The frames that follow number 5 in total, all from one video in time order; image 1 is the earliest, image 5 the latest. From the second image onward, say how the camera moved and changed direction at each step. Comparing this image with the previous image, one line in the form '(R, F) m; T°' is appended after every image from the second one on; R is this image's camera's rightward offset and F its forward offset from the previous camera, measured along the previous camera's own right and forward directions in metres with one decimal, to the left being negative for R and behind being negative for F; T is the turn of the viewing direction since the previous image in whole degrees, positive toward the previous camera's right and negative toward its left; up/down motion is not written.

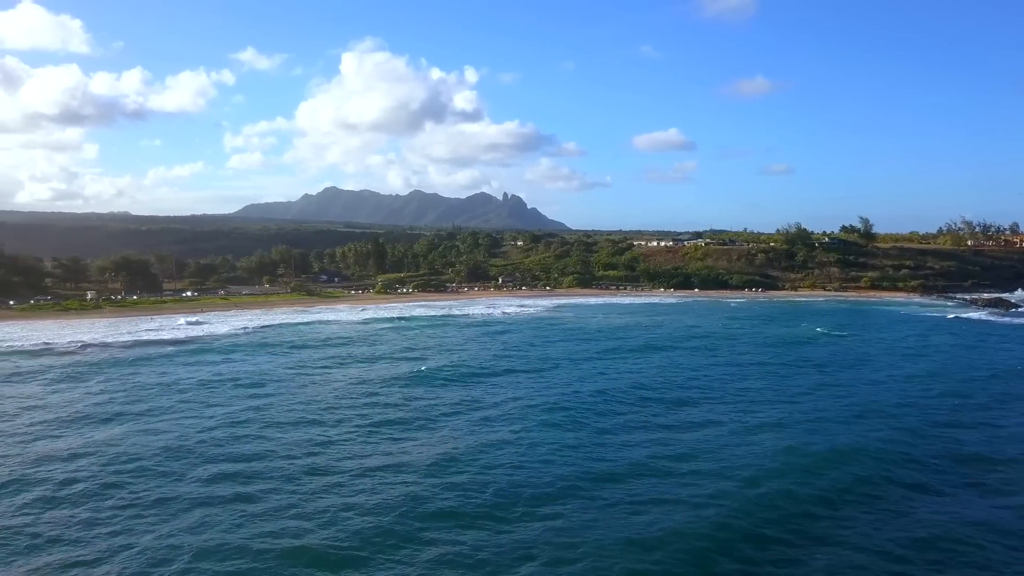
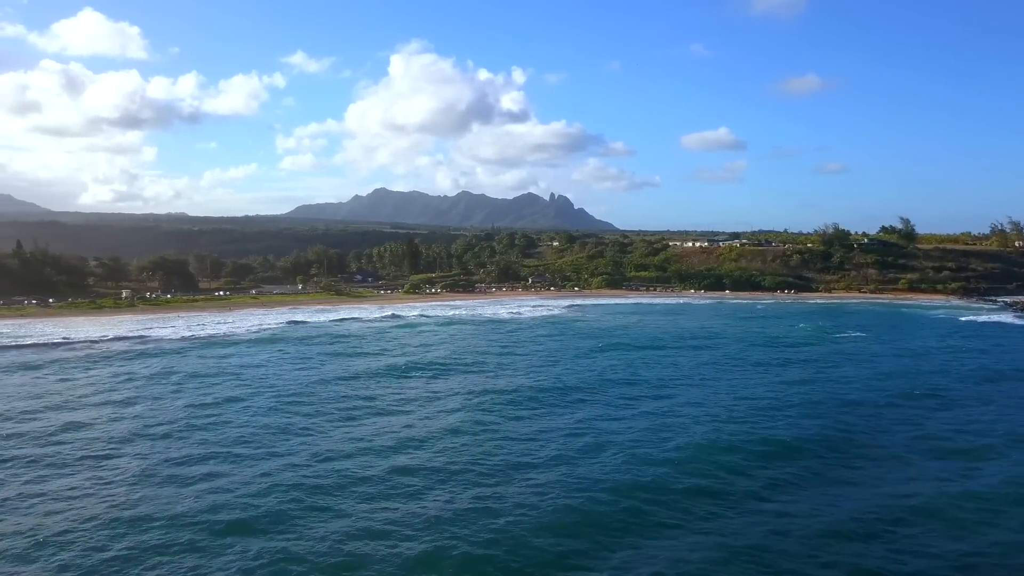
(+2.3, -0.7) m; -3°
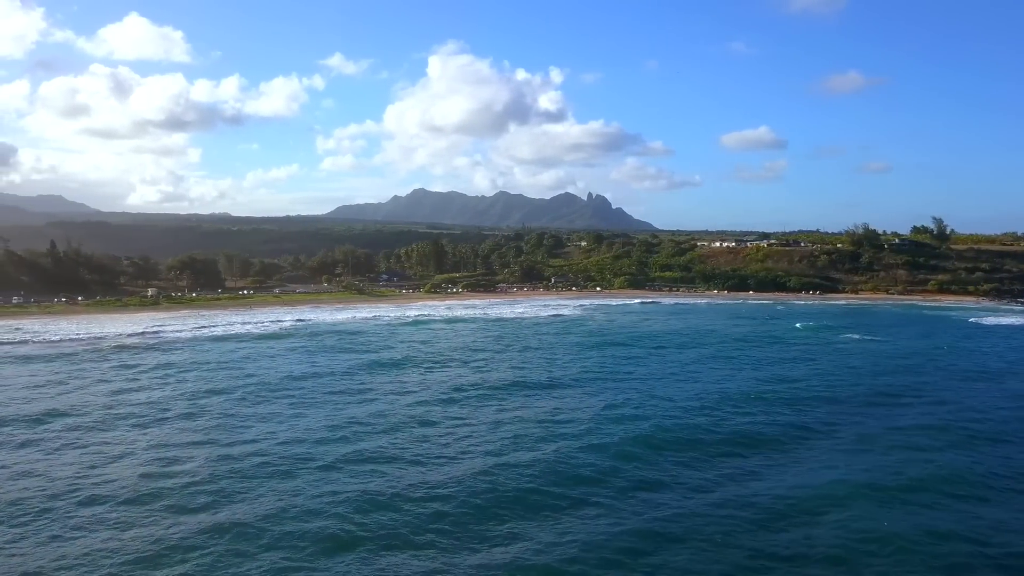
(+1.9, -0.7) m; -2°
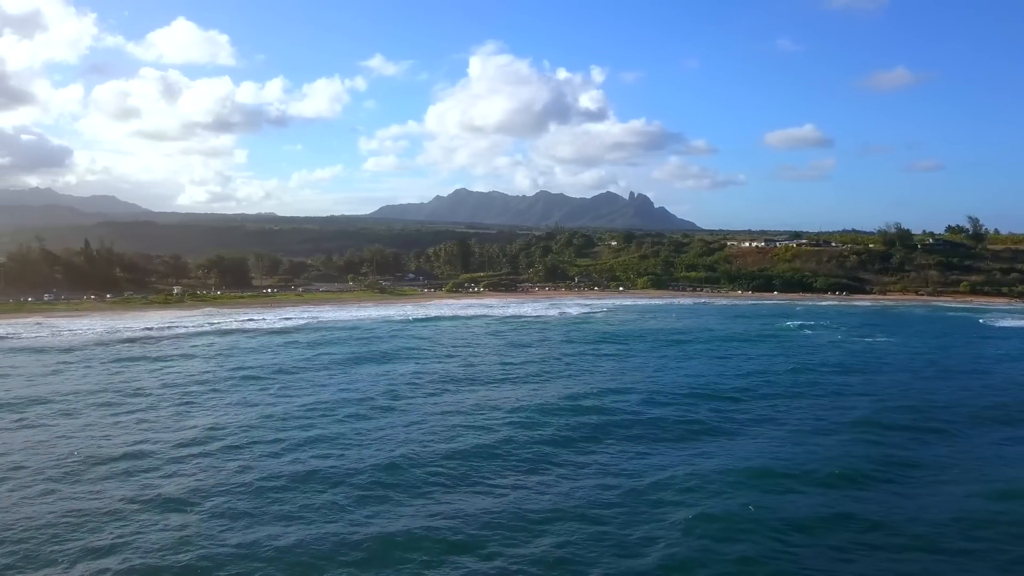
(+2.1, -0.9) m; -2°
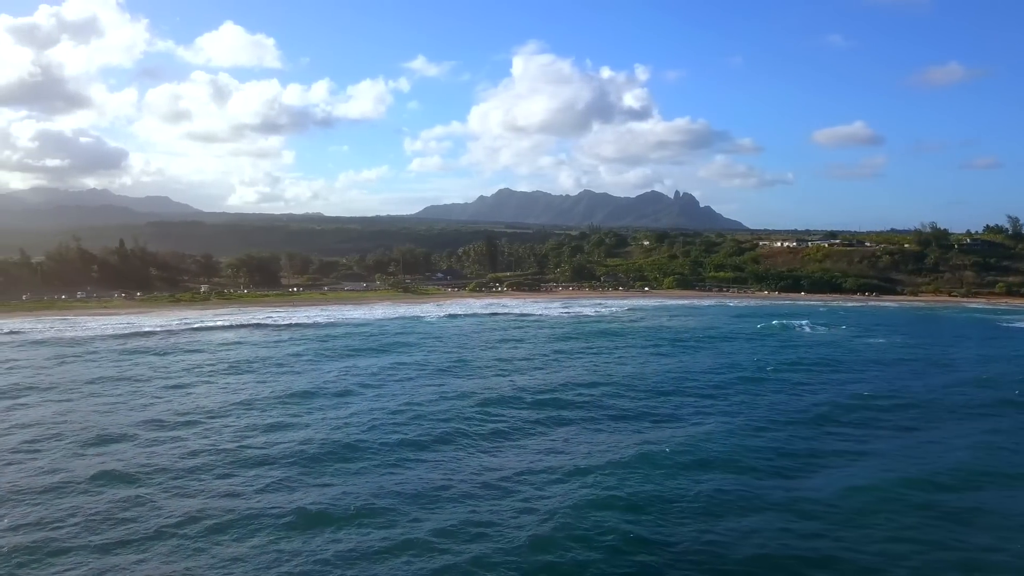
(+2.0, -0.9) m; -2°
